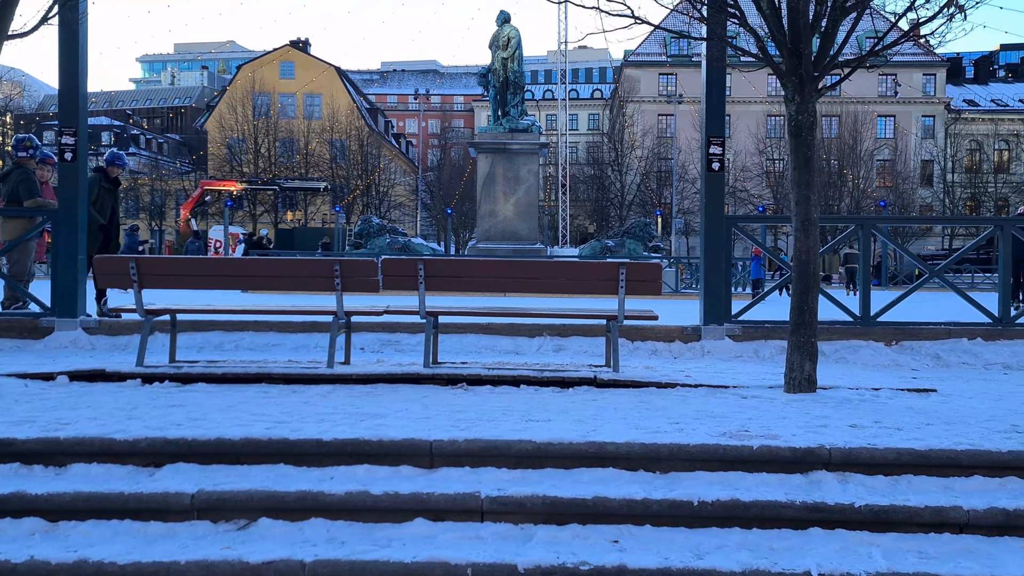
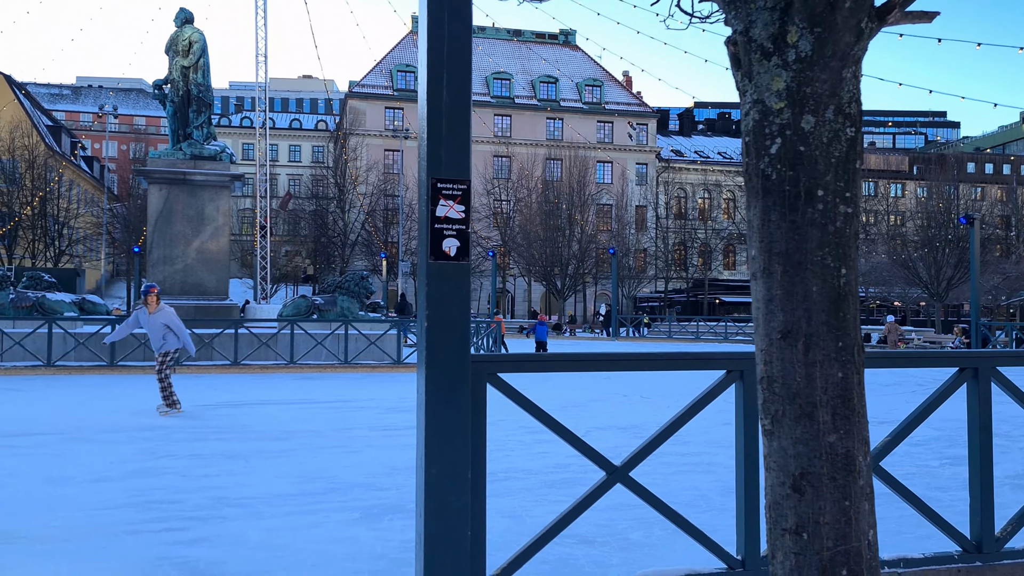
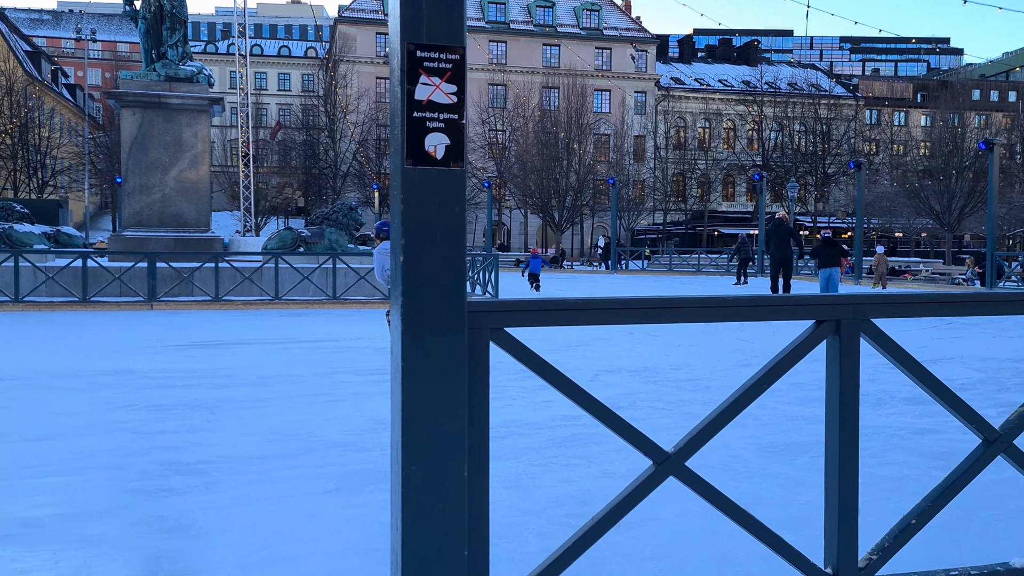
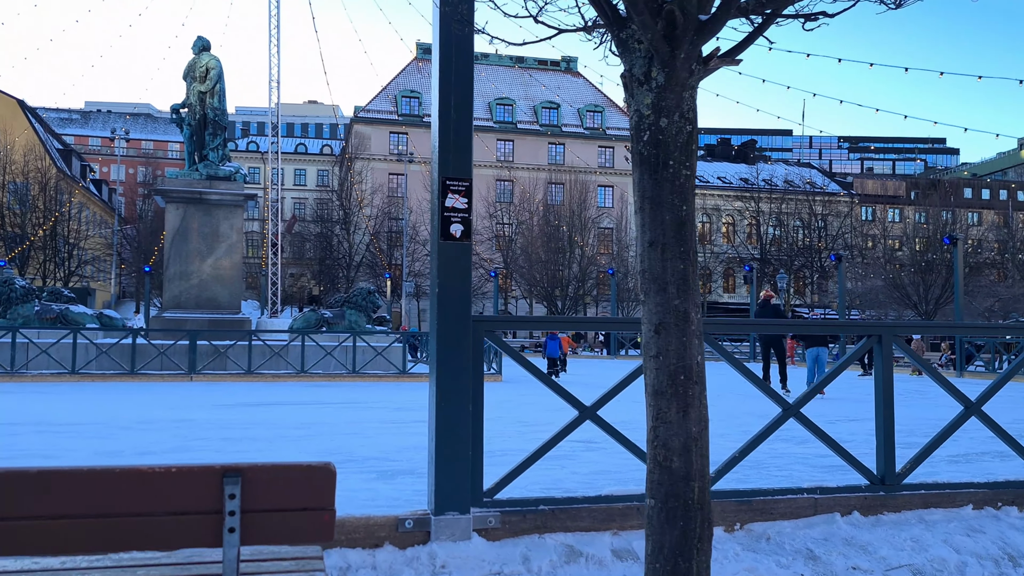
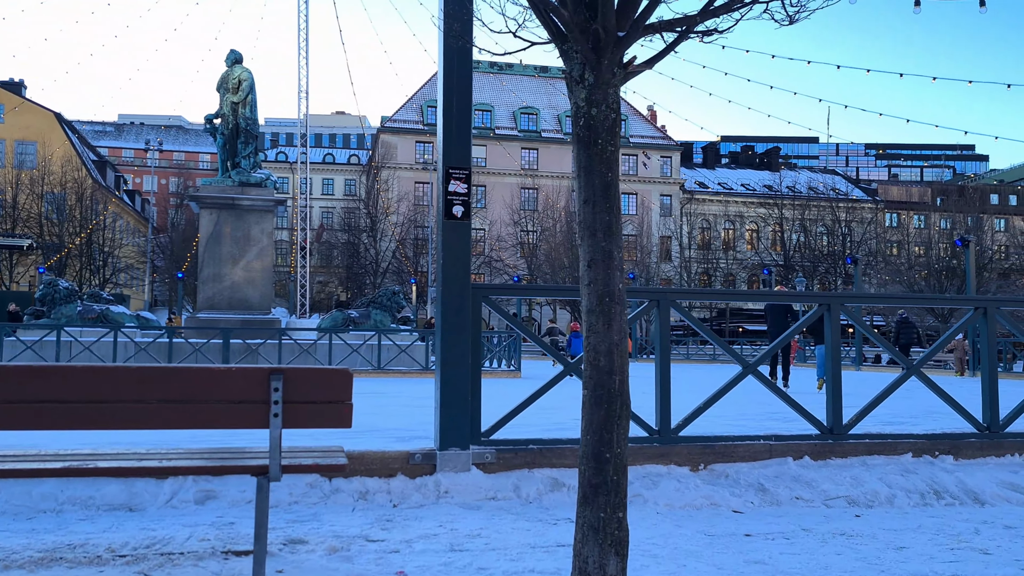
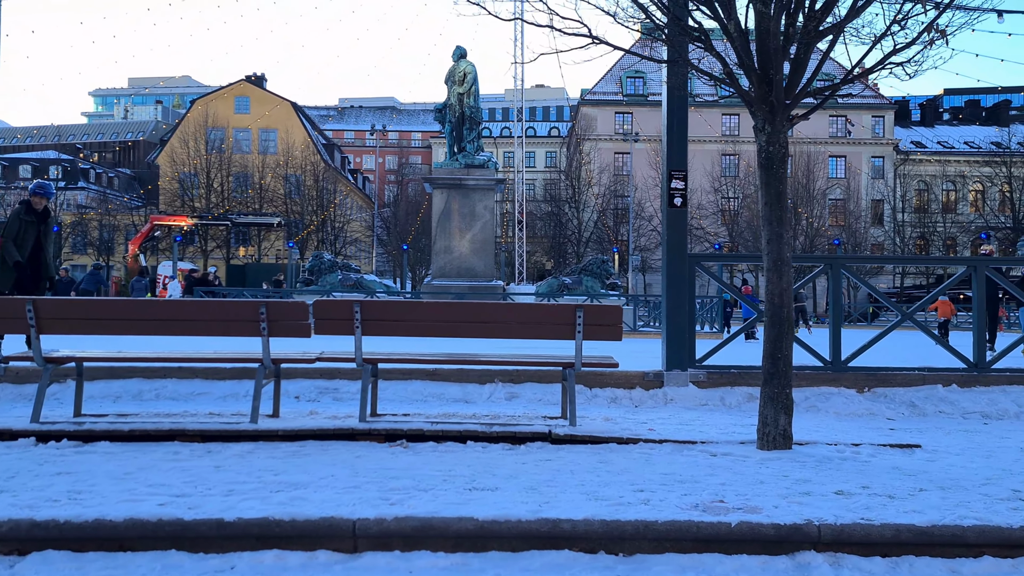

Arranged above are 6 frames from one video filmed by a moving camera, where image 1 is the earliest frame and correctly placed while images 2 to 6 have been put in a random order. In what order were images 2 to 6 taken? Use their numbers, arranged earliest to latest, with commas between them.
6, 5, 4, 2, 3
